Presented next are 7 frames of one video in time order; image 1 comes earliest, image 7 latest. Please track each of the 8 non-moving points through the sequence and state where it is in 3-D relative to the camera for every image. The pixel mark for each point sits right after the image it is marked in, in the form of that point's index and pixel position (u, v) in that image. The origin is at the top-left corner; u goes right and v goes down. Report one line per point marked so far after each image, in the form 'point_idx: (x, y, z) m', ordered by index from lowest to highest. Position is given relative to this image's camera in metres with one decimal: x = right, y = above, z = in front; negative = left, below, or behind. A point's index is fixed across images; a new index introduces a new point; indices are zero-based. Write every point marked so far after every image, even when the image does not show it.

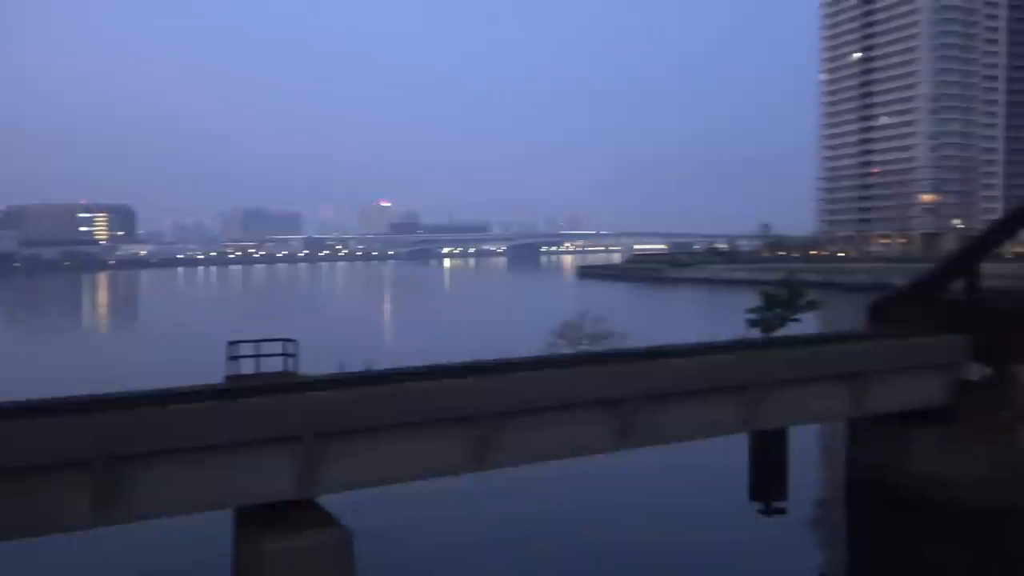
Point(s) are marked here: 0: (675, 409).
0: (+2.9, -2.2, +15.1) m
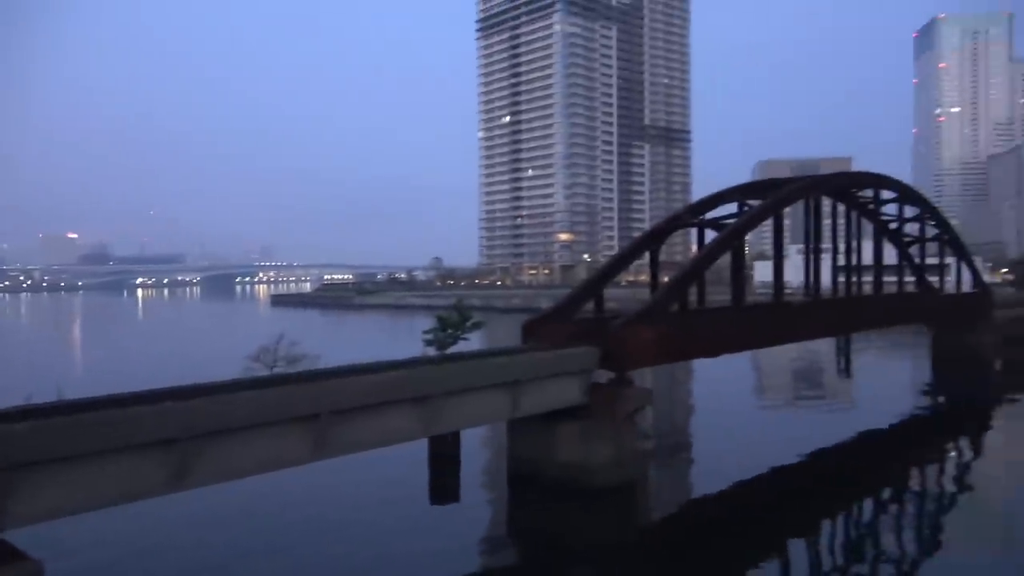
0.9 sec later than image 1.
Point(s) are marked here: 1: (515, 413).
0: (-3.1, -2.7, +17.1) m
1: (0.0, -2.9, +19.3) m
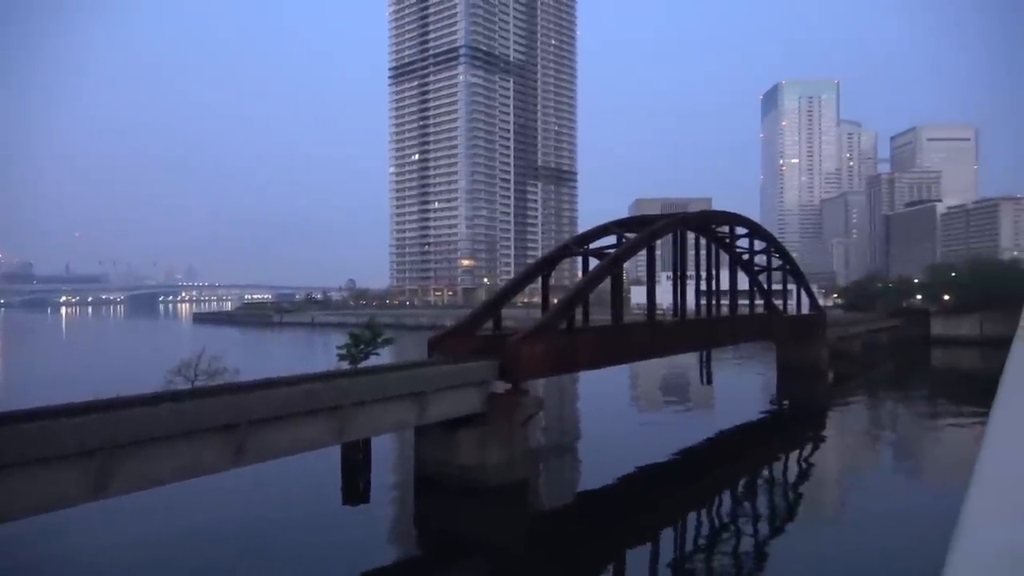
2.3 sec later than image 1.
0: (-5.2, -3.2, +18.8) m
1: (-2.4, -3.4, +21.4) m
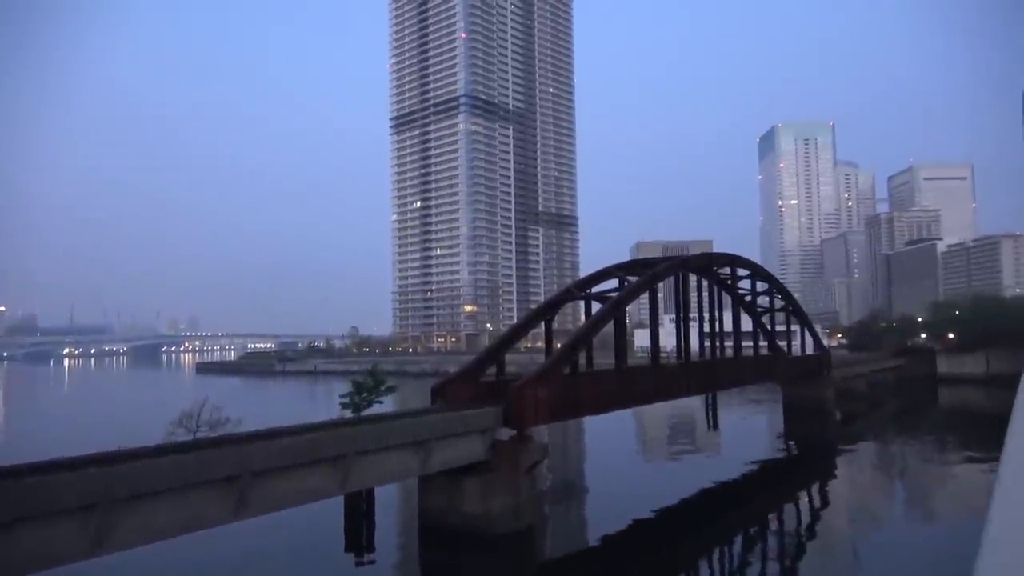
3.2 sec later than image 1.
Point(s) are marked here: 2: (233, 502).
0: (-5.1, -4.2, +18.6) m
1: (-2.2, -4.6, +21.1) m
2: (-5.8, -4.4, +17.7) m
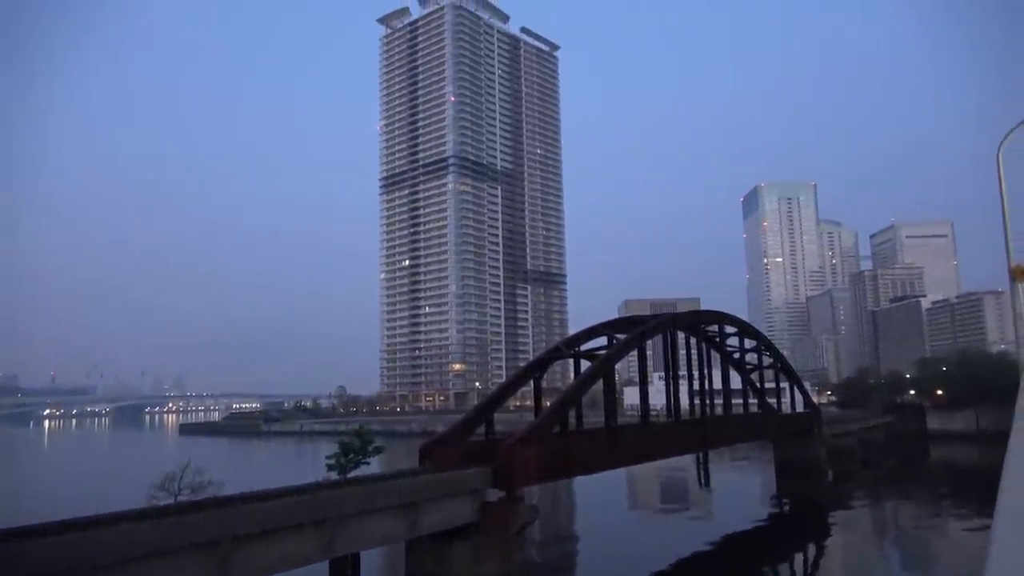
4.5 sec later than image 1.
0: (-5.3, -5.5, +18.1) m
1: (-2.5, -6.0, +20.7) m
2: (-6.0, -5.6, +17.2) m
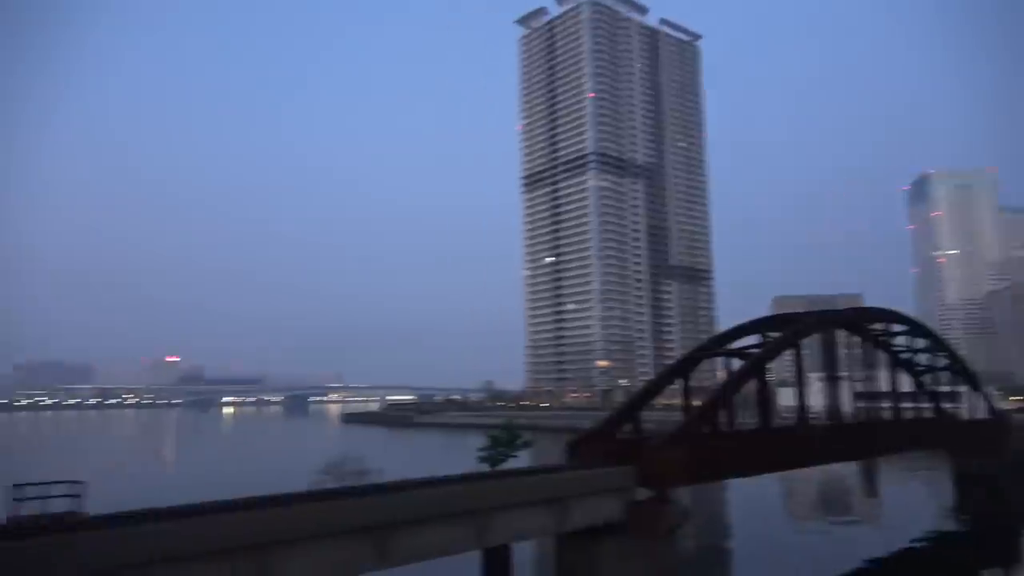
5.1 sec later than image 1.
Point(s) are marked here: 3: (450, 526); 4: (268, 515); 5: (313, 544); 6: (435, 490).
0: (-2.1, -5.5, +18.9) m
1: (+1.1, -5.9, +20.8) m
2: (-3.1, -5.6, +18.1) m
3: (-1.5, -5.5, +19.4) m
4: (-4.8, -4.3, +16.3) m
5: (-4.2, -5.2, +17.2) m
6: (-1.8, -4.6, +19.0) m
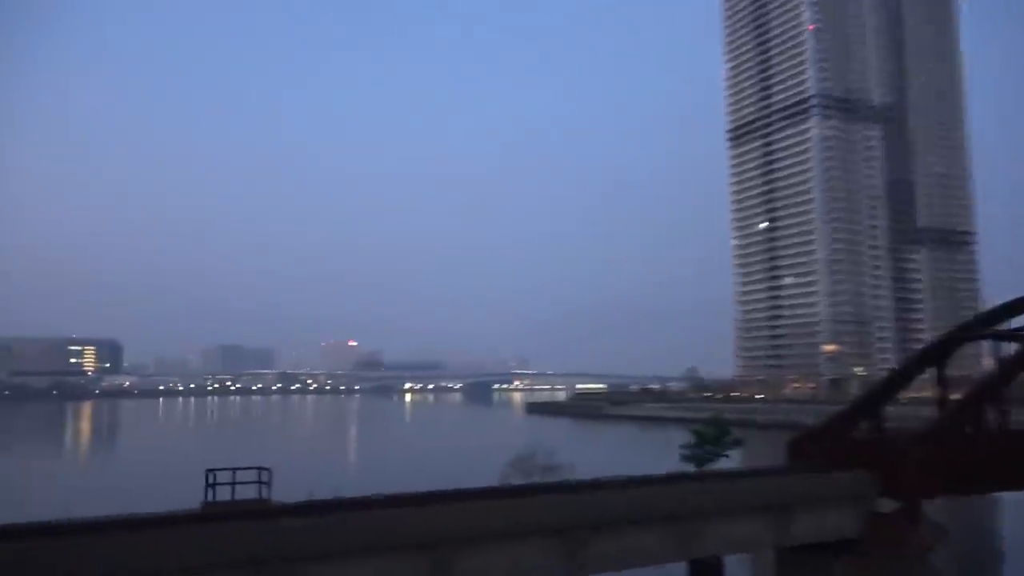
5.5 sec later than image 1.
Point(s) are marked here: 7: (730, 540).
0: (+1.9, -4.9, +16.5) m
1: (+5.6, -5.3, +17.6) m
2: (+0.9, -5.1, +16.0) m
3: (+2.7, -4.9, +16.8) m
4: (-1.3, -3.9, +14.6) m
5: (-0.4, -4.7, +15.4) m
6: (+2.3, -4.0, +16.5) m
7: (+4.5, -5.2, +17.5) m
